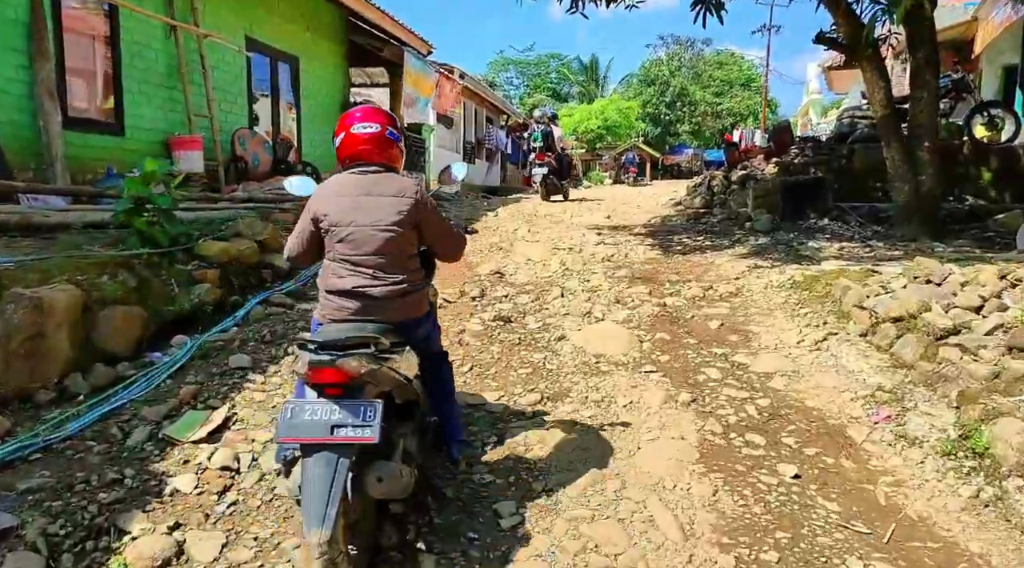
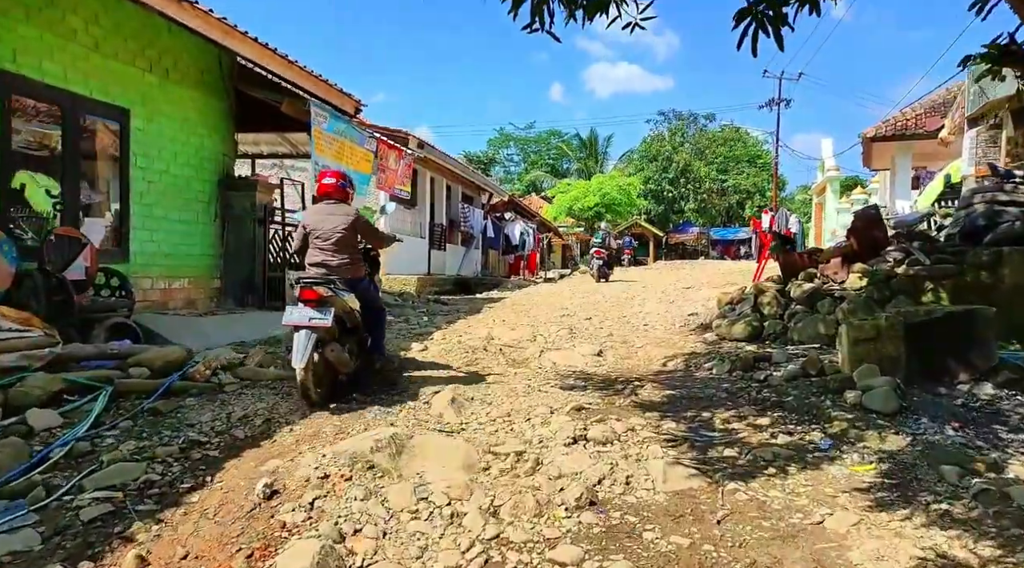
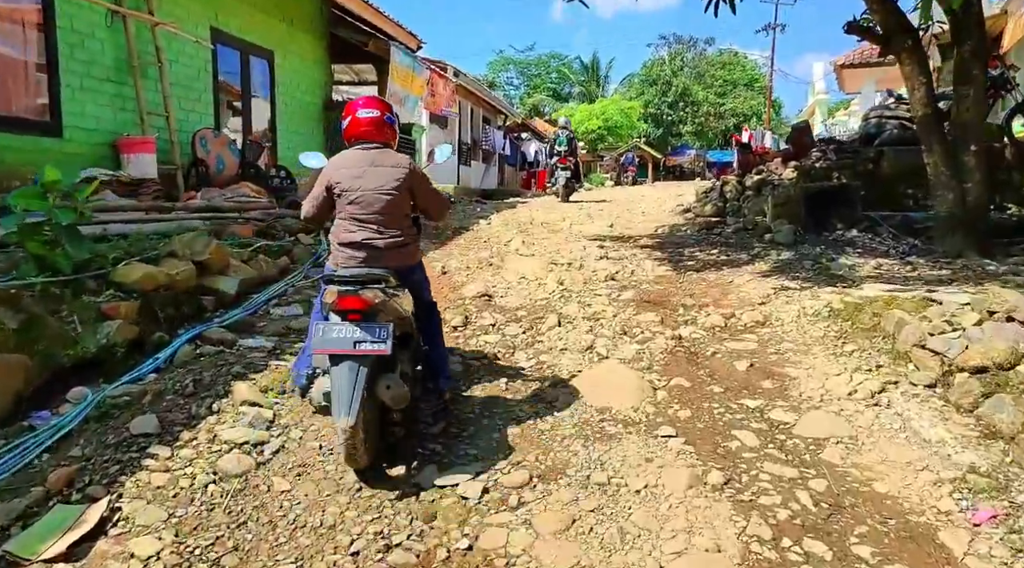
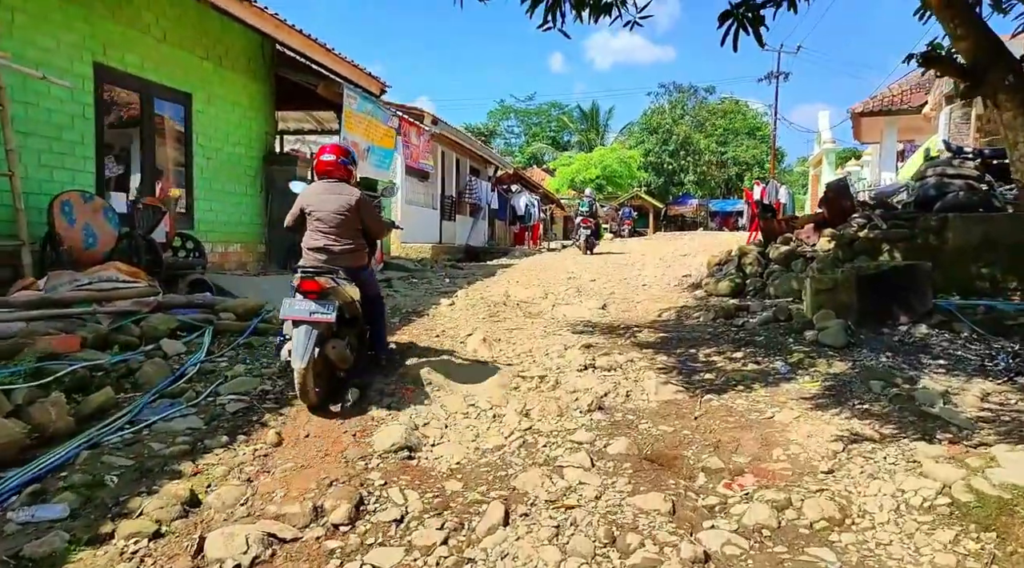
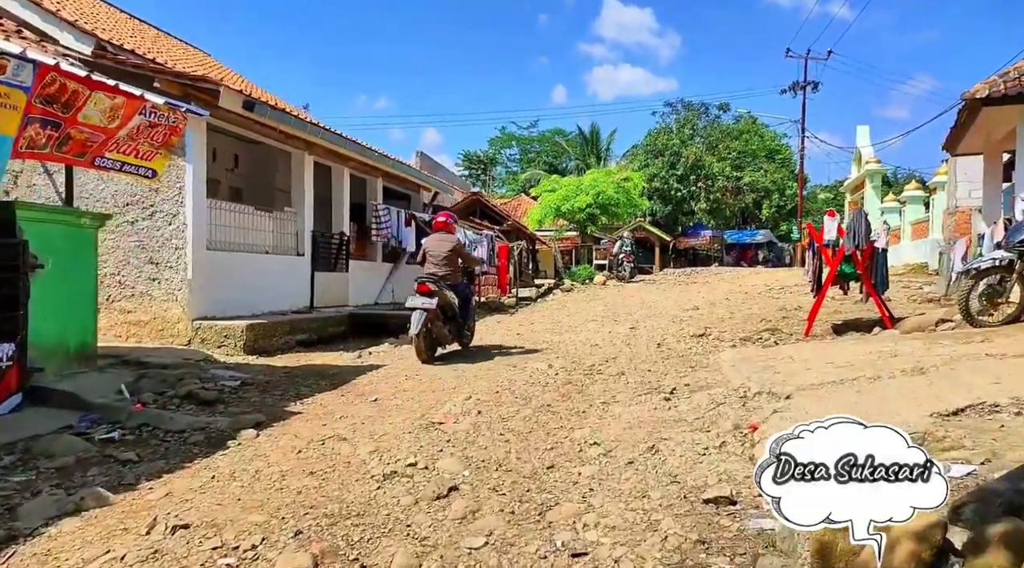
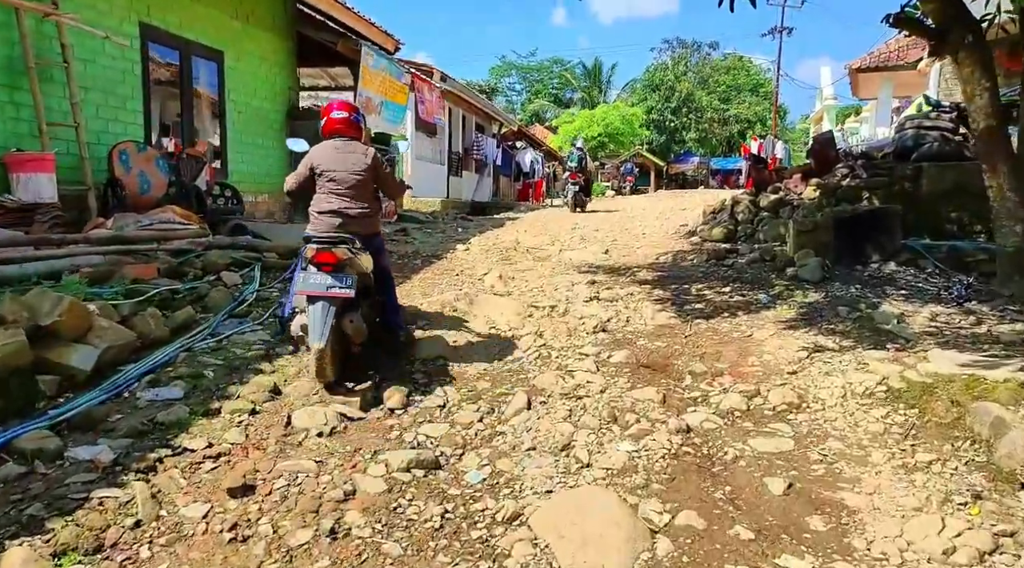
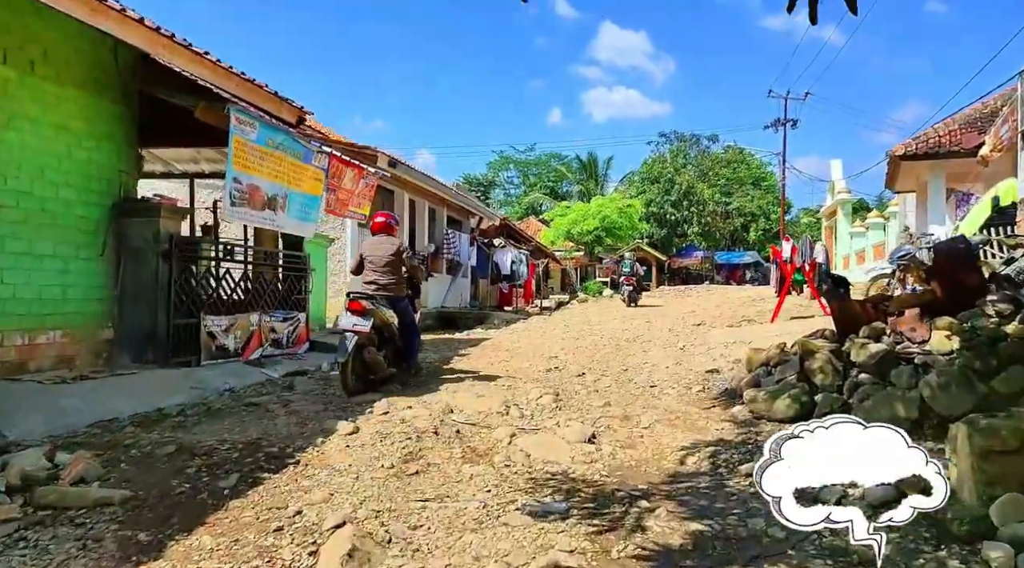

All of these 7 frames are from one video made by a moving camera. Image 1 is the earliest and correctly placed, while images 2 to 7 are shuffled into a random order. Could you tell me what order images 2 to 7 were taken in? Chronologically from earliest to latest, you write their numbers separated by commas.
3, 6, 4, 2, 7, 5
